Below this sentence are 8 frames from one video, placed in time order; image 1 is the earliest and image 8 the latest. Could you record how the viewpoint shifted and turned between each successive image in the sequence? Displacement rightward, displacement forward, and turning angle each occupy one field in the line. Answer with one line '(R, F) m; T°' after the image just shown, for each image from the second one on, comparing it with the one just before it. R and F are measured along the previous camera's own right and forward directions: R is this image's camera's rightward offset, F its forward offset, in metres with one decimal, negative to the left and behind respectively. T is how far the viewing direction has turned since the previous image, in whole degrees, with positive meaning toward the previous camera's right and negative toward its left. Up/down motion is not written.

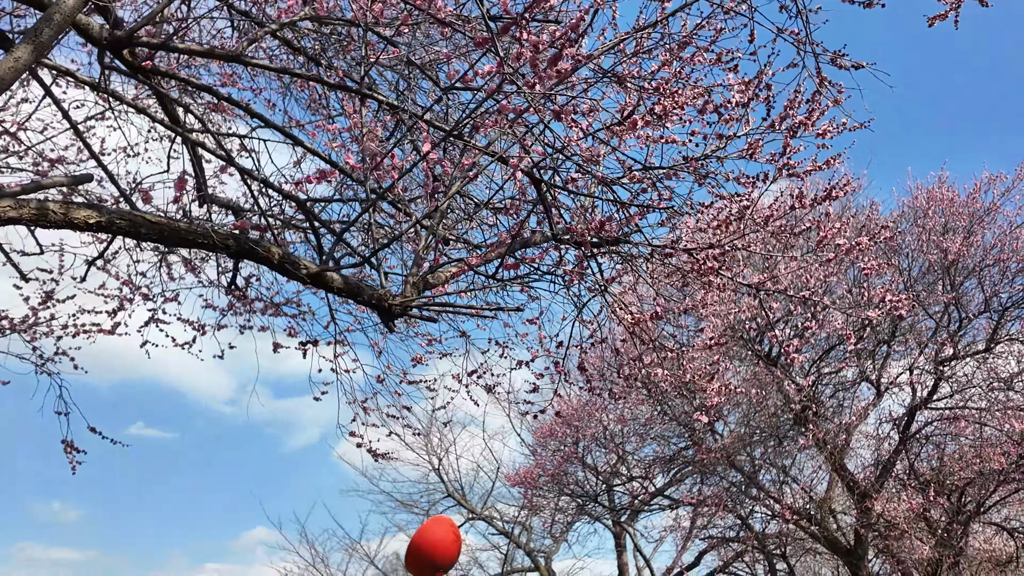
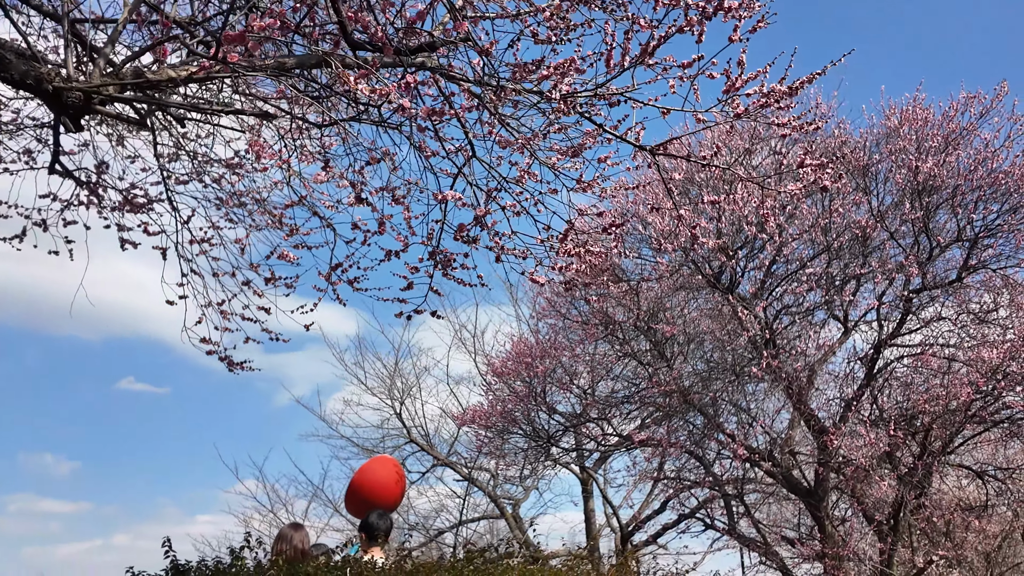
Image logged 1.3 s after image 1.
(+0.5, +0.6) m; +1°
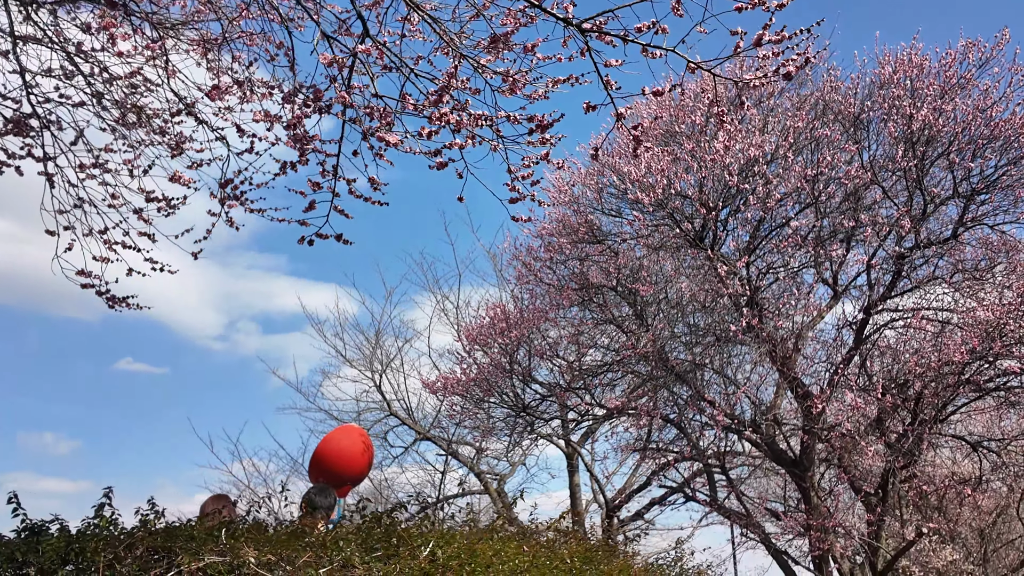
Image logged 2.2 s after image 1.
(+0.3, +0.5) m; 0°
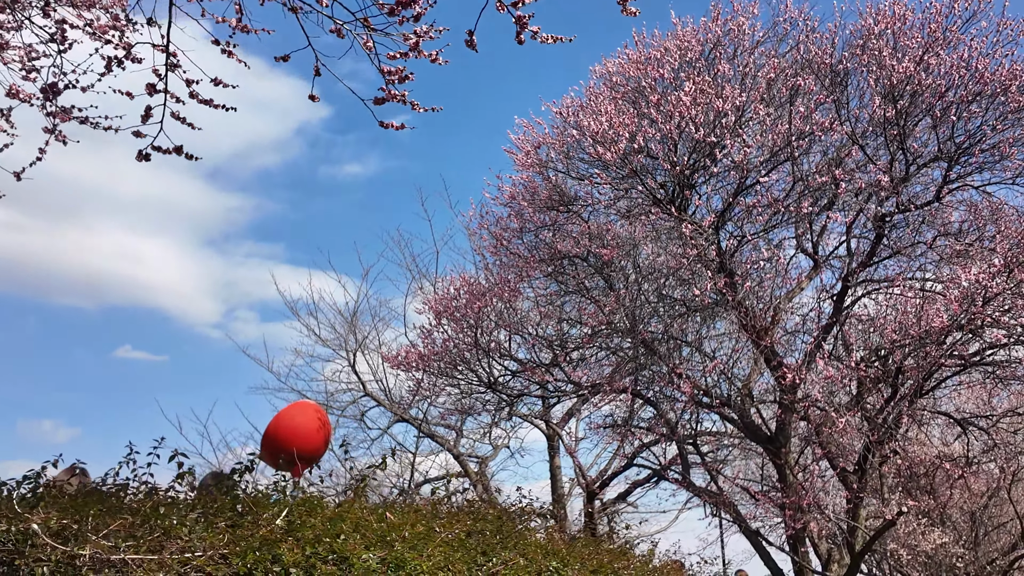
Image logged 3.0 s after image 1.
(+0.4, +0.5) m; 0°
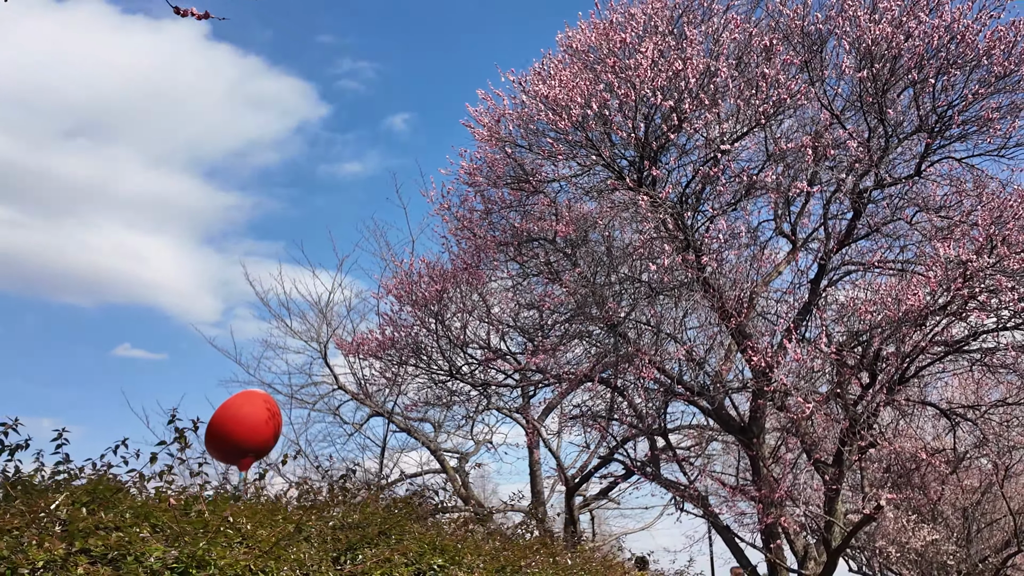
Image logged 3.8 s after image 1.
(+0.4, +0.5) m; 0°
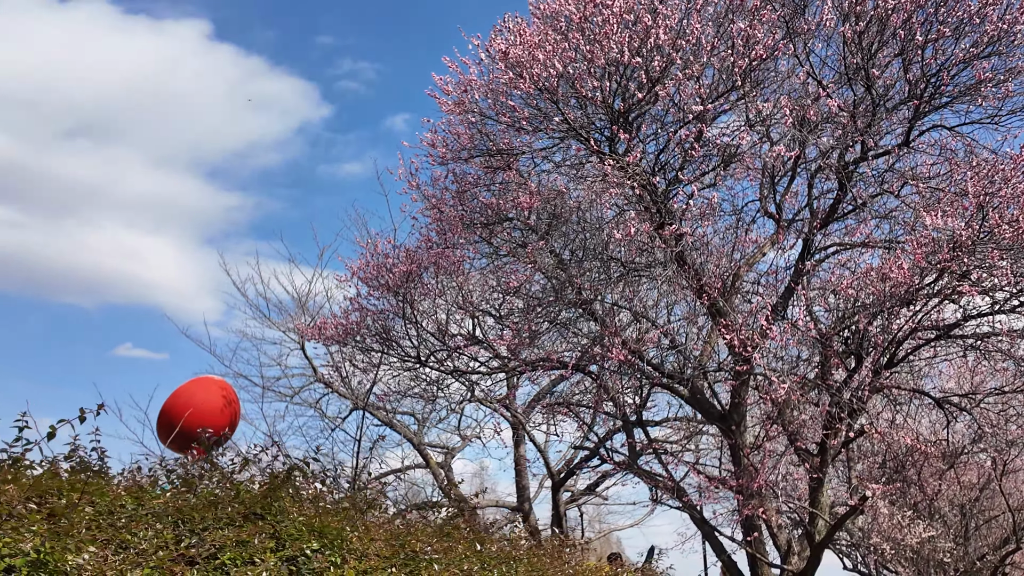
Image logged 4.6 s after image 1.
(+0.3, +0.4) m; 0°
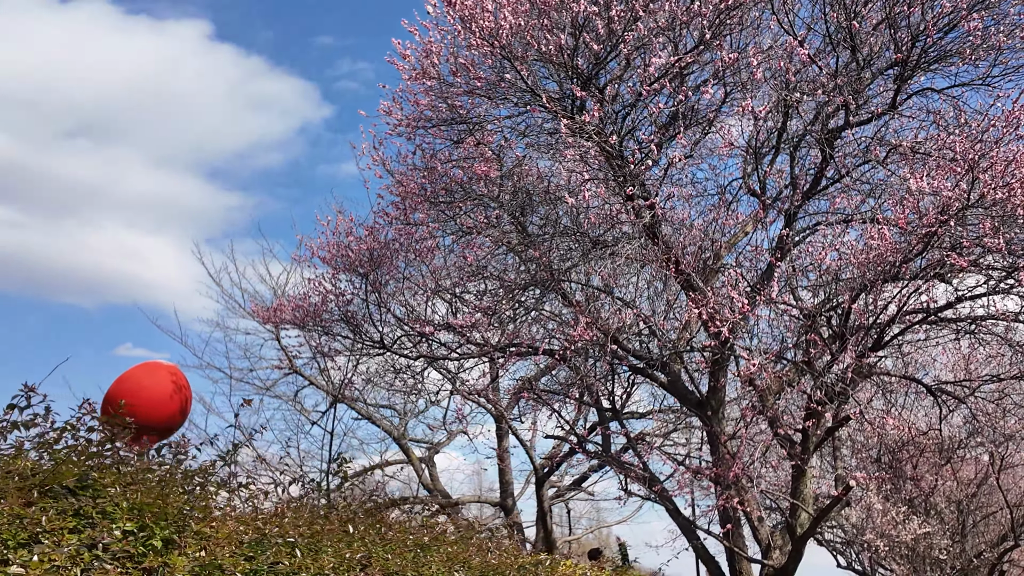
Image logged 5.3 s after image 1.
(+0.3, +0.5) m; 0°
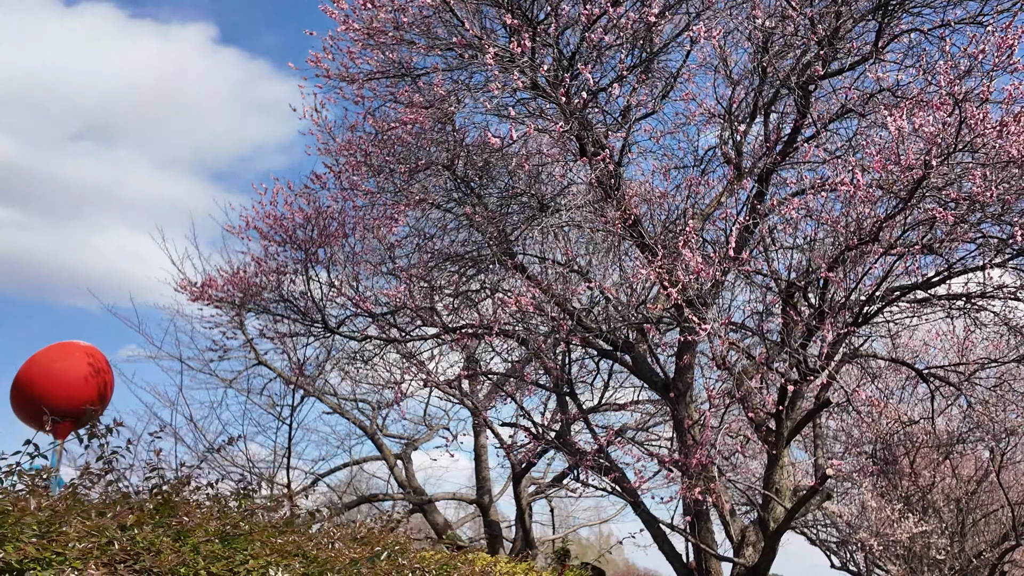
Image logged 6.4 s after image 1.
(+0.4, +0.7) m; 0°
